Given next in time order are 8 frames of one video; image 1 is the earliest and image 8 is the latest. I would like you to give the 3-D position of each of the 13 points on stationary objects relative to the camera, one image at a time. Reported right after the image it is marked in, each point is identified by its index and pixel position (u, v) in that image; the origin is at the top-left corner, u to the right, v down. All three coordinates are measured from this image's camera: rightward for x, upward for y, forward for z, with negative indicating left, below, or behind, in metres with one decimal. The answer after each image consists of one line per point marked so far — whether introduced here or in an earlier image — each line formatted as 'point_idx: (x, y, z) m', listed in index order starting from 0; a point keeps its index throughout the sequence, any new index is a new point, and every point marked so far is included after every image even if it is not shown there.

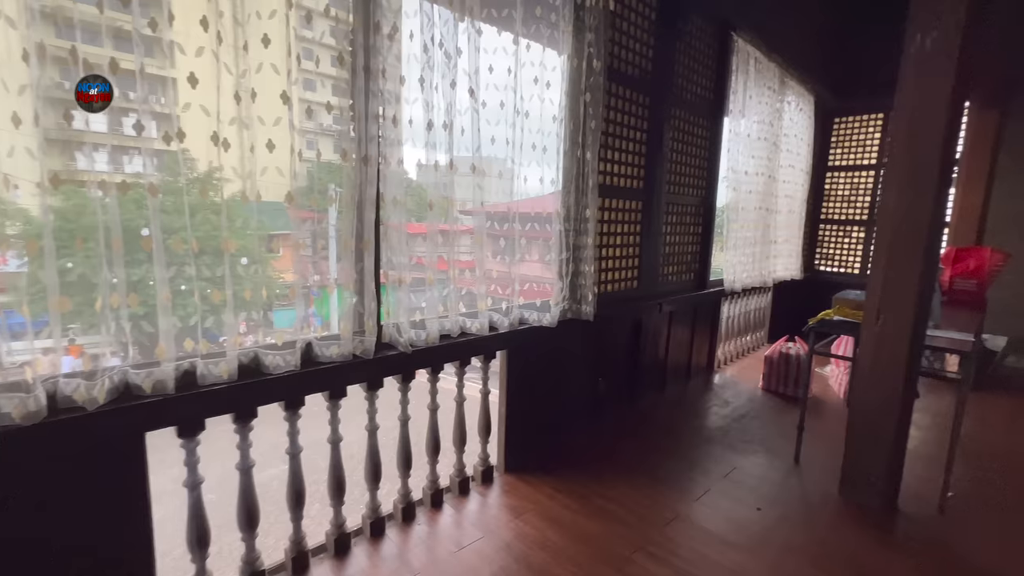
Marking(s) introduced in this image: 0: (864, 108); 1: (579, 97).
0: (+3.6, +1.8, +4.6) m
1: (+0.3, +0.9, +2.0) m
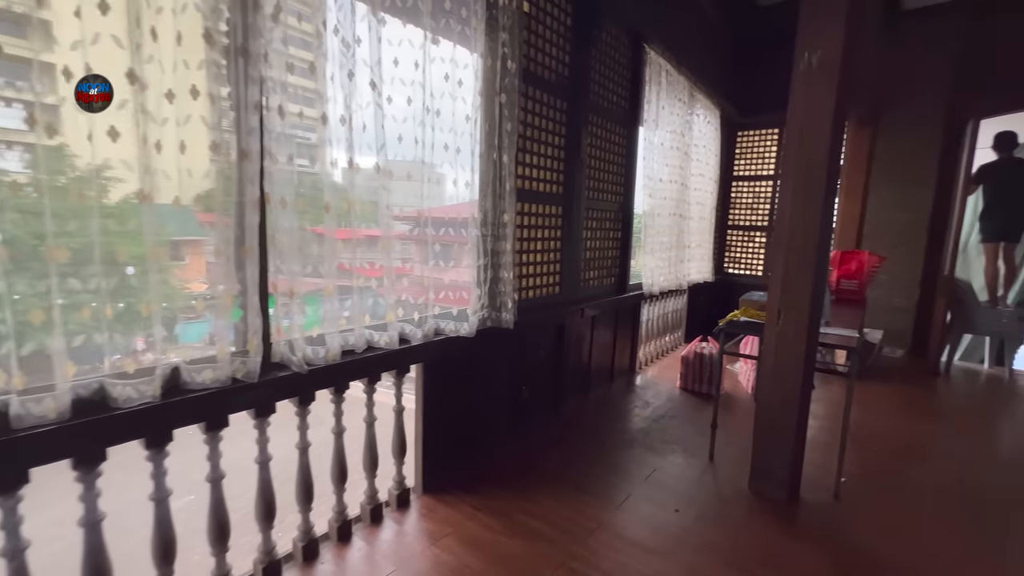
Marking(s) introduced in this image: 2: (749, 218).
0: (+2.8, +1.8, +5.0) m
1: (-0.1, +0.8, +2.0) m
2: (+2.7, +0.8, +5.2) m
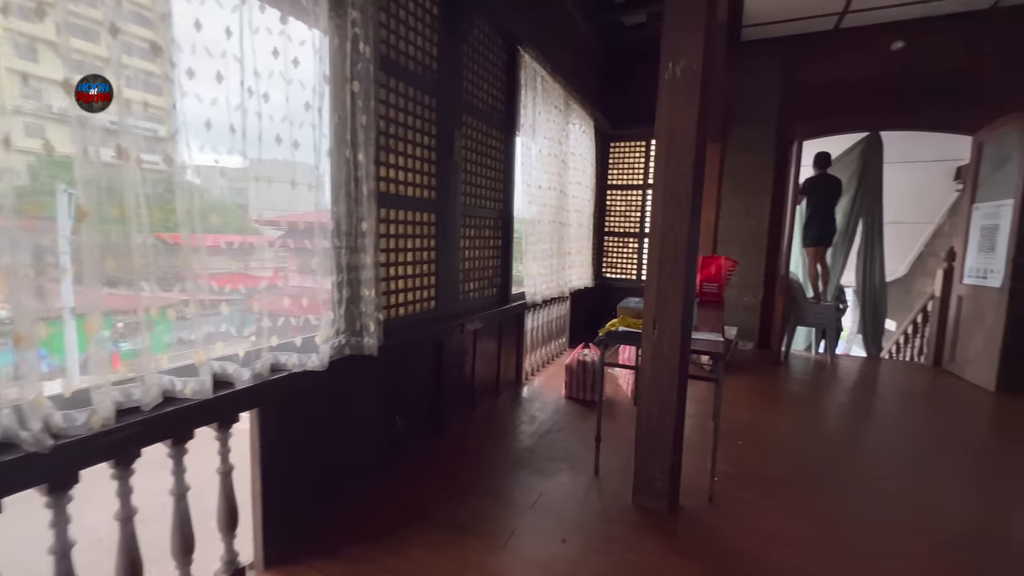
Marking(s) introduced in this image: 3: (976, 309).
0: (+1.4, +1.8, +5.3) m
1: (-0.6, +0.7, +1.7) m
2: (+1.3, +0.8, +5.5) m
3: (+4.3, -0.2, +4.2) m
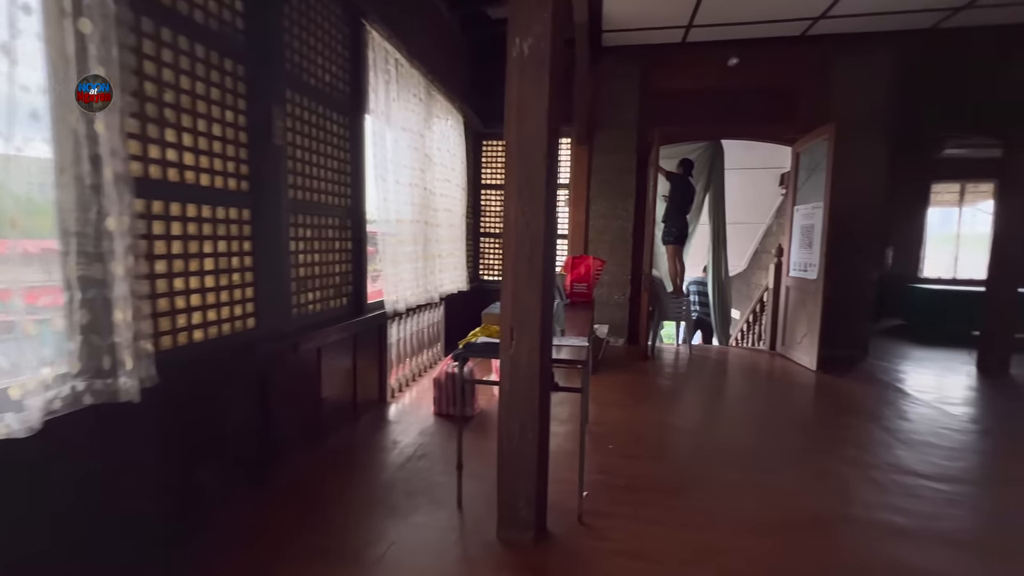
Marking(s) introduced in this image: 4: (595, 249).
0: (-0.1, +1.7, +5.2) m
1: (-1.2, +0.7, +1.2) m
2: (-0.2, +0.7, +5.3) m
3: (+3.1, -0.1, +4.8) m
4: (+1.0, +0.5, +5.3) m
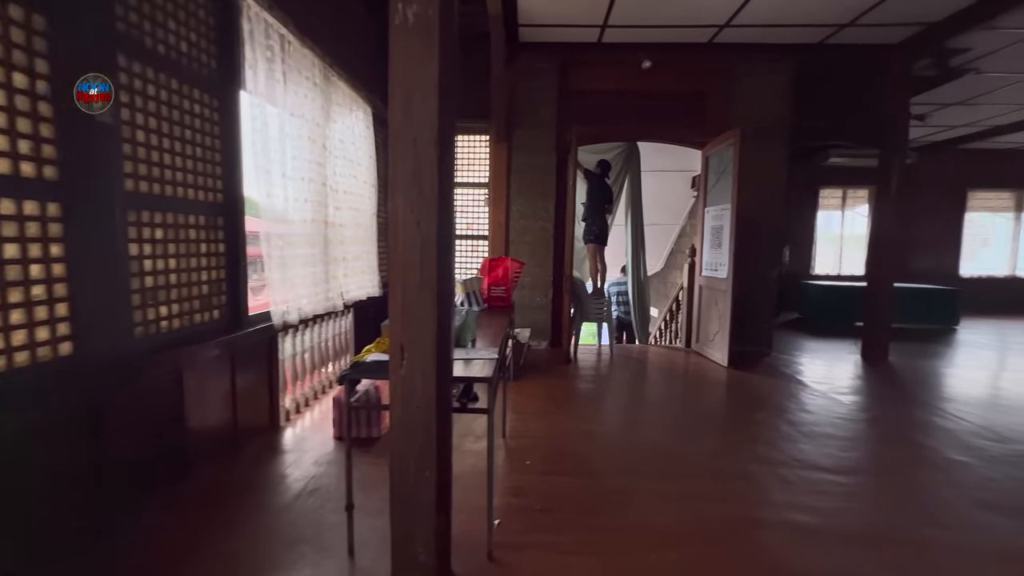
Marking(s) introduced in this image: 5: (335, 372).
0: (-1.0, +1.7, +4.9) m
1: (-1.4, +0.6, +0.7) m
2: (-1.1, +0.7, +5.0) m
3: (+2.2, -0.1, +5.0) m
4: (+0.1, +0.4, +5.2) m
5: (-1.5, -0.7, +3.7) m
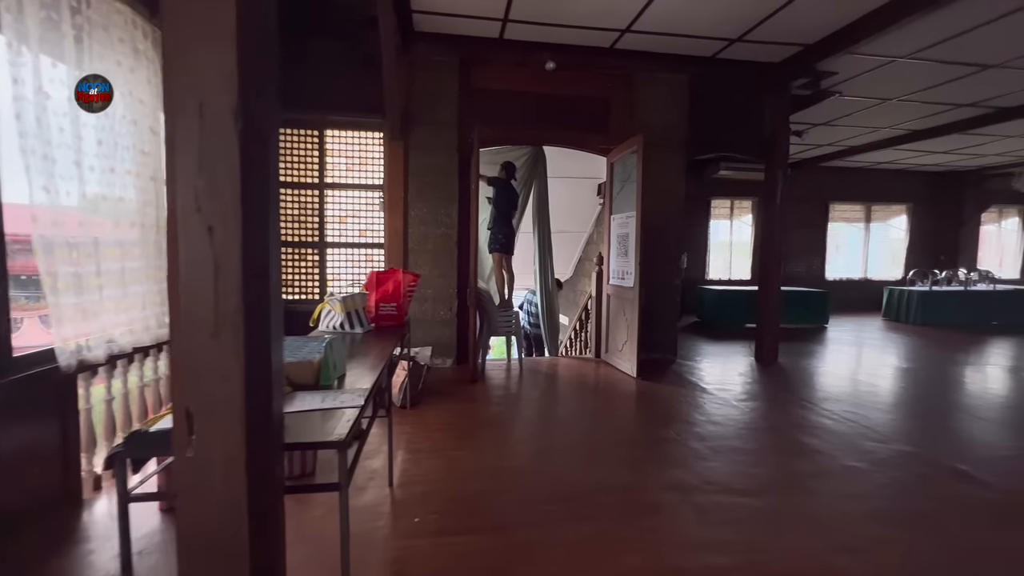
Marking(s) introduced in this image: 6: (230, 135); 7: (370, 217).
0: (-2.0, +1.6, +4.2) m
1: (-1.6, +0.5, +0.1) m
2: (-2.1, +0.5, +4.3) m
3: (+1.2, -0.2, +4.9) m
4: (-1.0, +0.3, +4.7) m
5: (-2.2, -0.8, +3.0) m
6: (-0.6, +0.3, +1.0) m
7: (-1.5, +0.7, +4.7) m
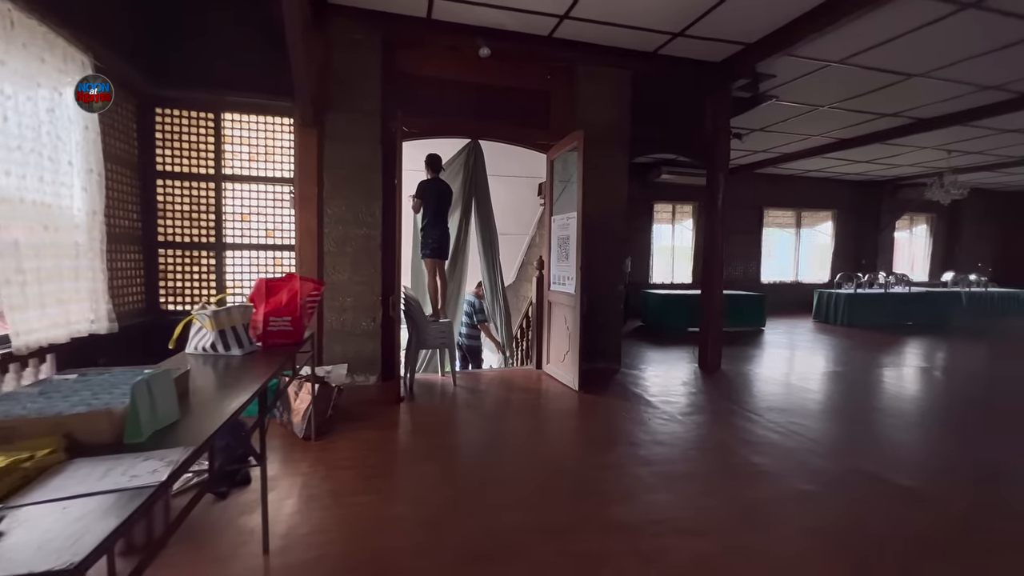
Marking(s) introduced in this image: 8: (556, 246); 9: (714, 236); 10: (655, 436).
0: (-2.6, +1.5, +3.6) m
1: (-1.8, +0.5, -0.5) m
2: (-2.7, +0.5, +3.6) m
3: (+0.5, -0.3, +4.6) m
4: (-1.6, +0.2, +4.1) m
5: (-2.6, -0.9, +2.3) m
6: (-0.8, +0.3, +0.5) m
7: (-2.1, +0.7, +4.1) m
8: (+0.5, +0.4, +4.7) m
9: (+2.3, +0.6, +5.2) m
10: (+1.0, -1.1, +3.3) m
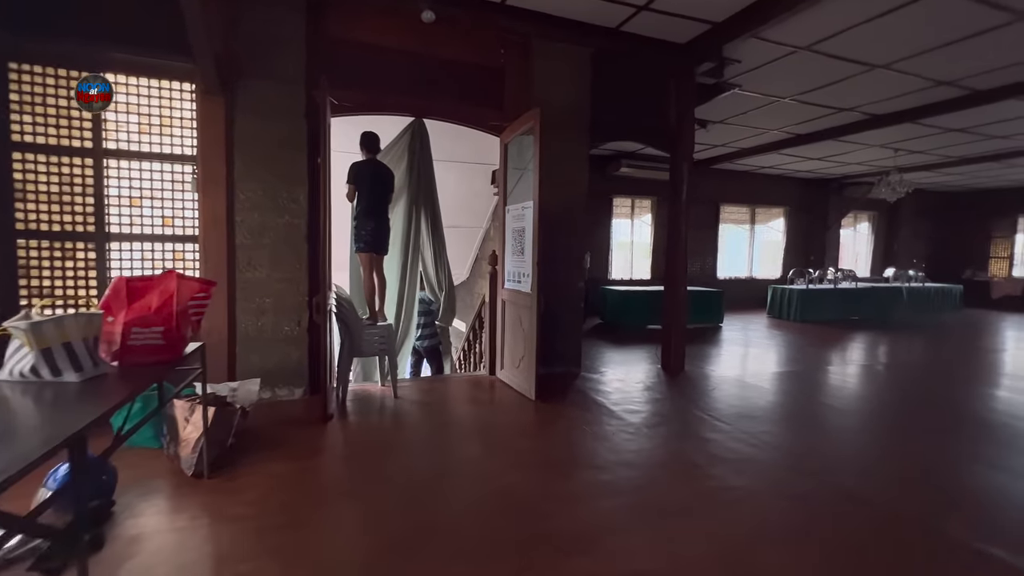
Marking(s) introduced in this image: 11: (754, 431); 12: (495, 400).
0: (-3.0, +1.5, +2.8) m
1: (-1.7, +0.5, -1.1) m
2: (-3.0, +0.5, +2.9) m
3: (0.0, -0.2, +4.2) m
4: (-2.0, +0.2, +3.5) m
5: (-2.9, -0.9, +1.6) m
6: (-0.9, +0.3, -0.1) m
7: (-2.5, +0.7, +3.4) m
8: (0.0, +0.5, +4.3) m
9: (+1.8, +0.6, +4.9) m
10: (+0.7, -1.1, +2.9) m
11: (+1.9, -1.1, +3.4) m
12: (-0.1, -0.9, +3.9) m
